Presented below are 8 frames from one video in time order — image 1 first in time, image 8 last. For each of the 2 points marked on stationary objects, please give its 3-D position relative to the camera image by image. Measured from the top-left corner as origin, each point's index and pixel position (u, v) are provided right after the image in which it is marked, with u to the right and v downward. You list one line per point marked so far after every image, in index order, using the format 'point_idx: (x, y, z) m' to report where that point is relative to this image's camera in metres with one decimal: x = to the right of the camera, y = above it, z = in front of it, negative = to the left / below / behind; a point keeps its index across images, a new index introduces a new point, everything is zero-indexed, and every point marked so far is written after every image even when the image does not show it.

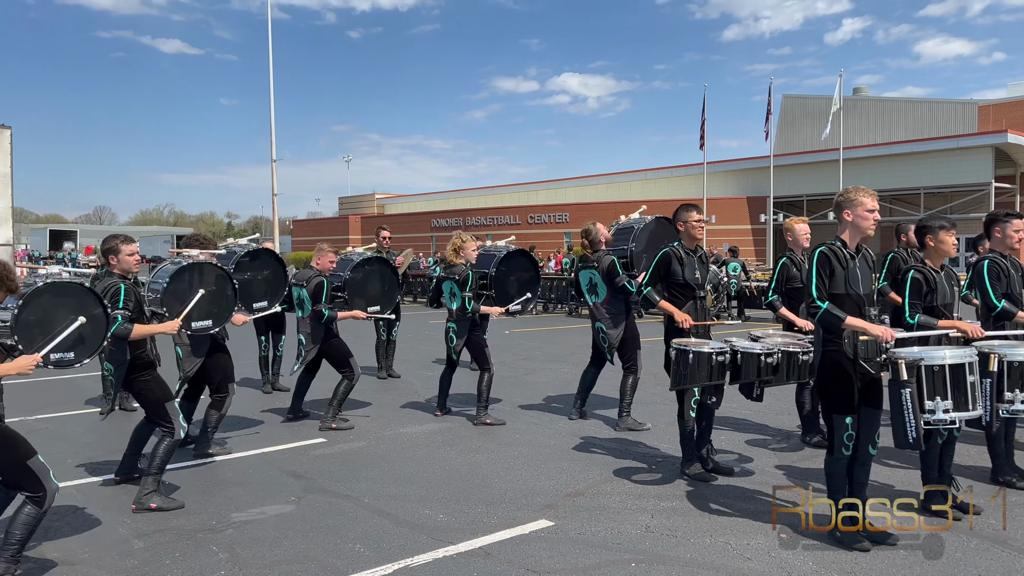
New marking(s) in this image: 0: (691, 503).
0: (+1.0, -1.2, +4.8) m
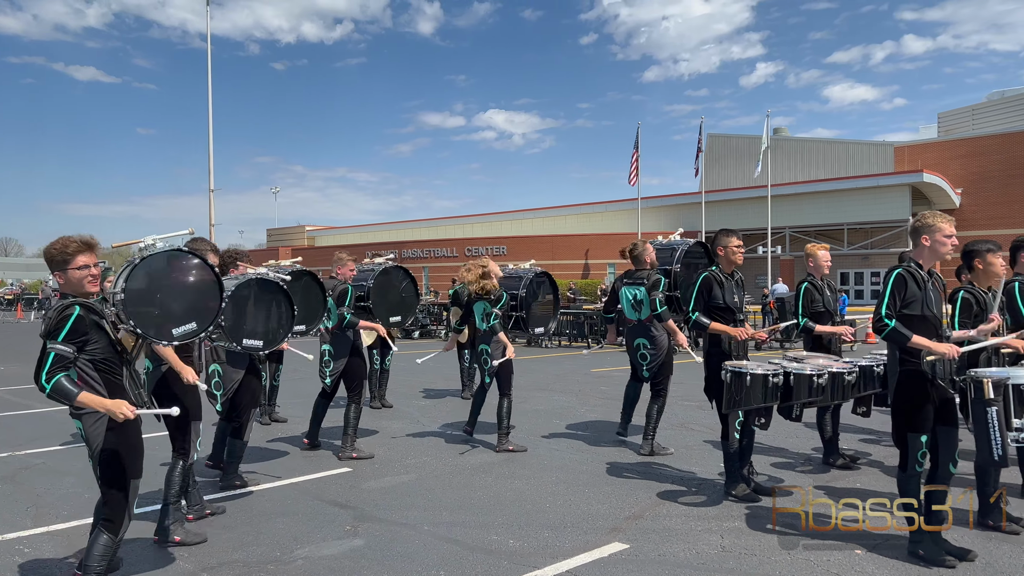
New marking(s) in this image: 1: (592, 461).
0: (+1.4, -1.4, +4.8) m
1: (+0.6, -1.4, +6.4) m
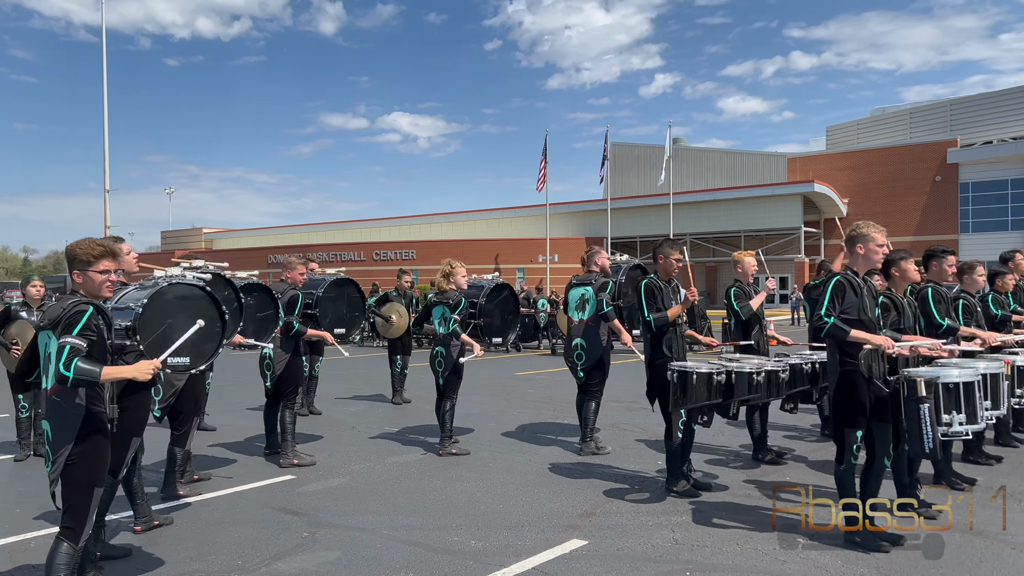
0: (+1.1, -1.4, +5.1) m
1: (+0.2, -1.4, +6.6) m
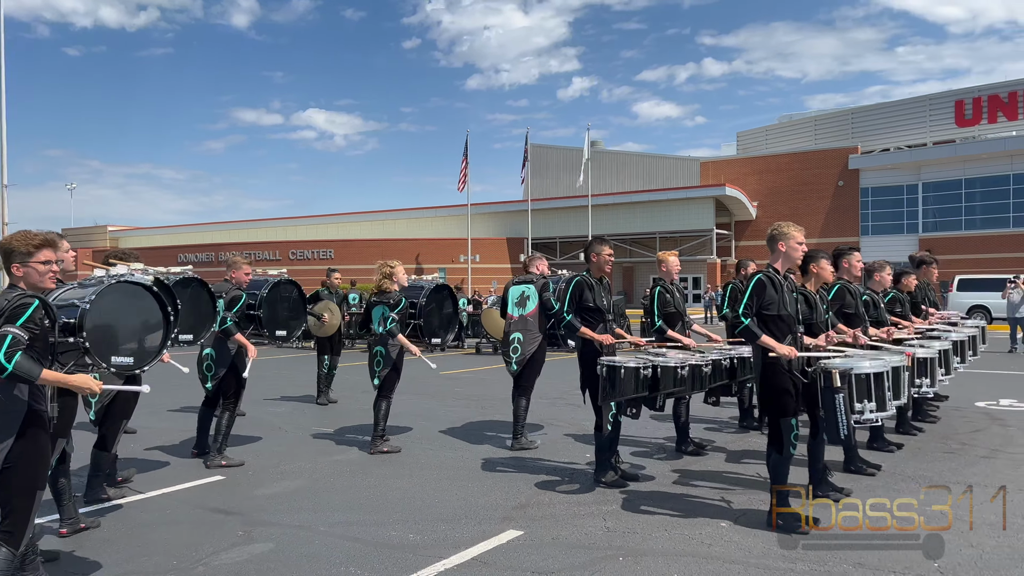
0: (+0.7, -1.4, +5.2) m
1: (-0.4, -1.4, +6.7) m
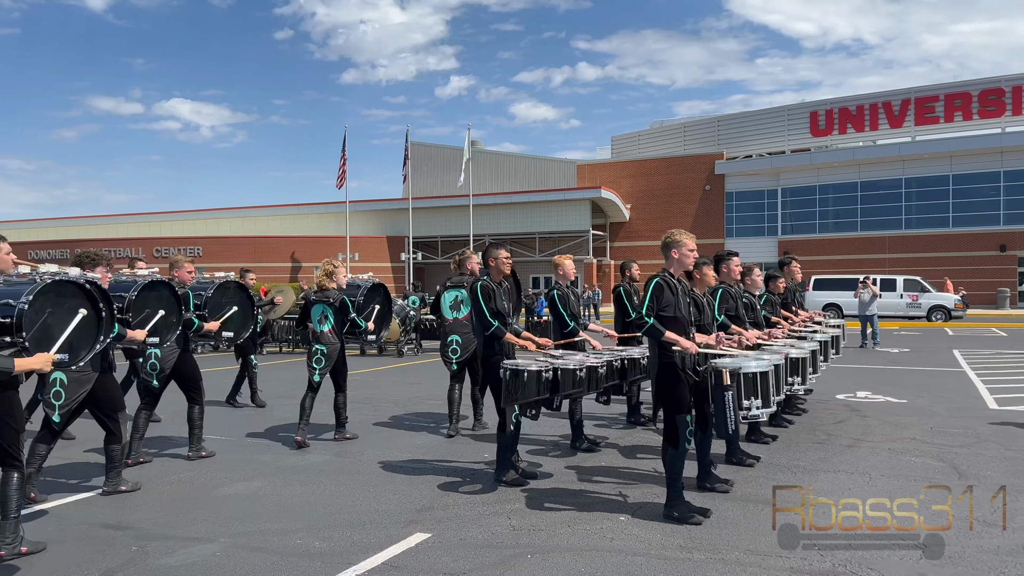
0: (+0.1, -1.4, +5.4) m
1: (-1.2, -1.4, +6.6) m
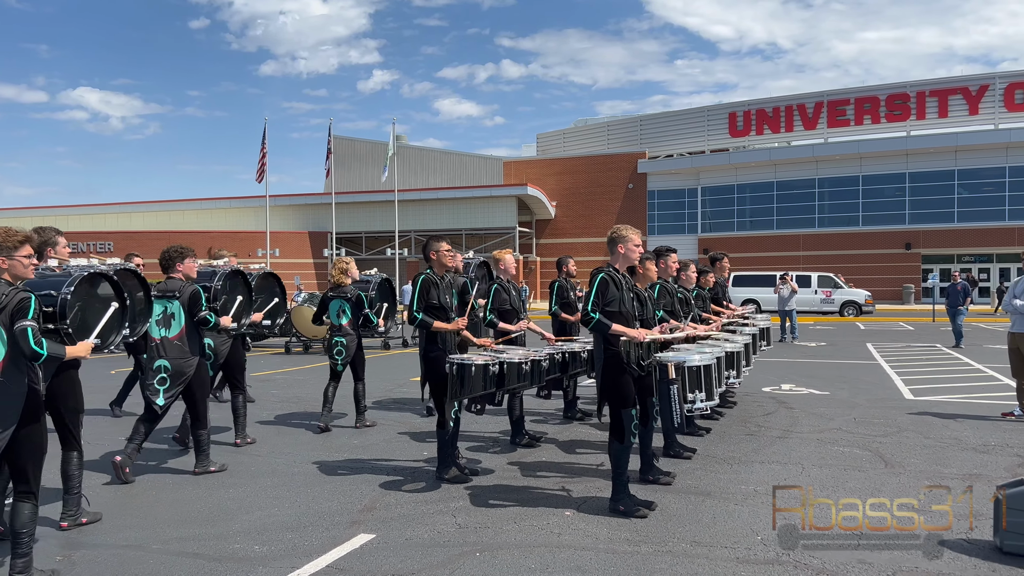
0: (-0.3, -1.4, +5.3) m
1: (-1.7, -1.4, +6.5) m
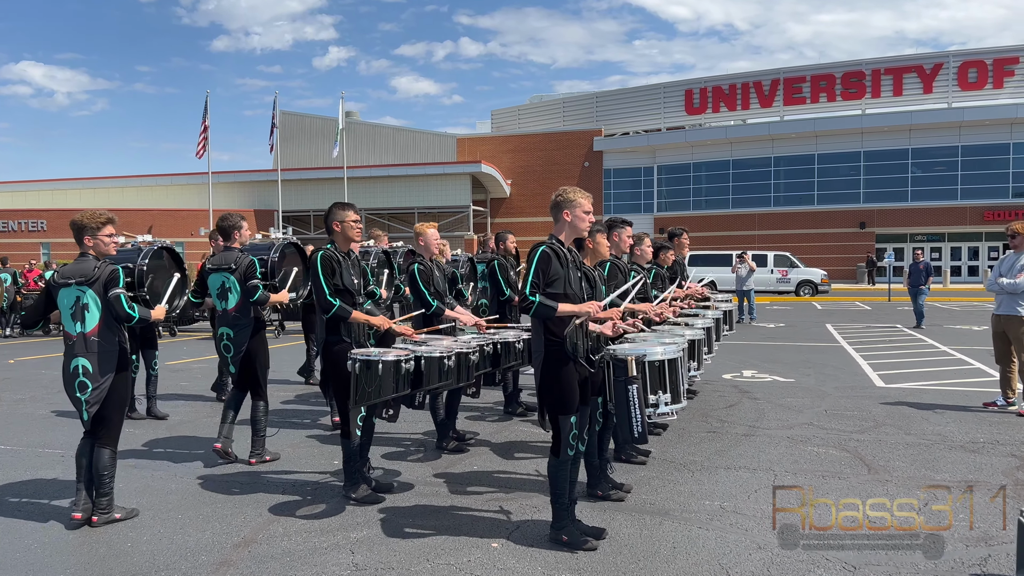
0: (-0.7, -1.3, +4.3) m
1: (-2.2, -1.2, +5.4) m
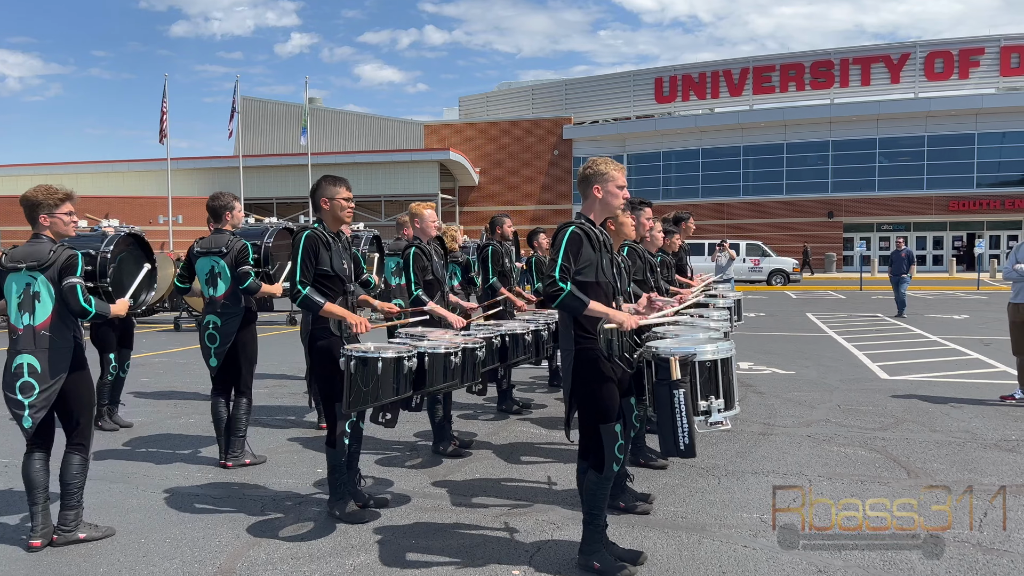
0: (-0.6, -1.2, +3.7) m
1: (-2.1, -1.2, +4.7) m
